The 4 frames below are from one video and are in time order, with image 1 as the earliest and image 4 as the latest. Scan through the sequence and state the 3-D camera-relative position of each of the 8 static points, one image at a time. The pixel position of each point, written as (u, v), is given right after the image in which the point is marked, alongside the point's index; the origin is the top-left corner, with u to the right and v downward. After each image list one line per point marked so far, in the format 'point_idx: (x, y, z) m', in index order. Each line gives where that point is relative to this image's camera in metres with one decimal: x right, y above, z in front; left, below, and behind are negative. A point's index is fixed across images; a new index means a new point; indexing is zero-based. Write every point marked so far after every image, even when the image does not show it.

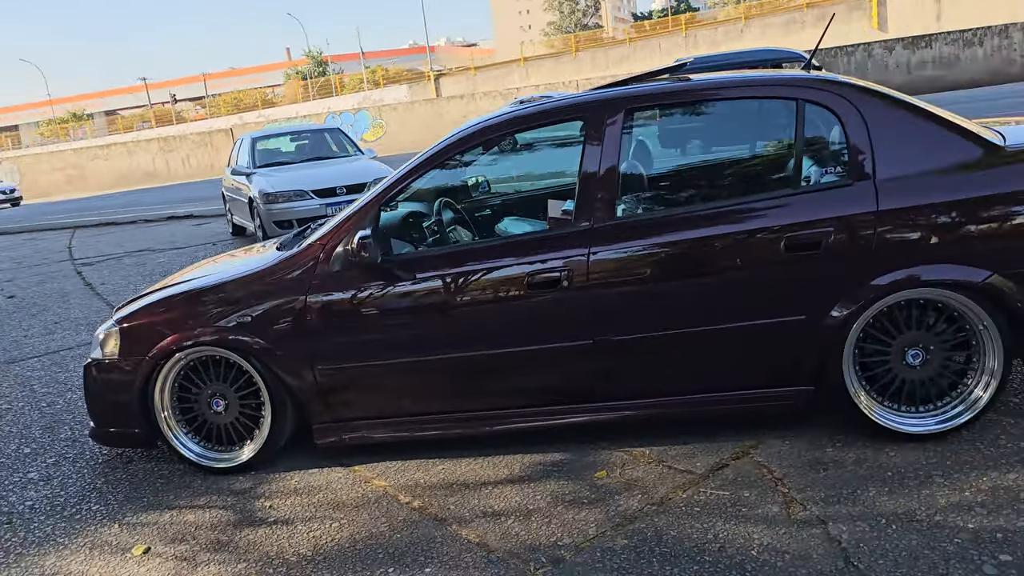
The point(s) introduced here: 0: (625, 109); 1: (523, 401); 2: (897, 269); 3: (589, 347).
0: (+0.4, +0.7, +3.2) m
1: (0.0, -0.4, +3.3) m
2: (+1.3, +0.1, +2.9) m
3: (+0.3, -0.2, +3.2) m
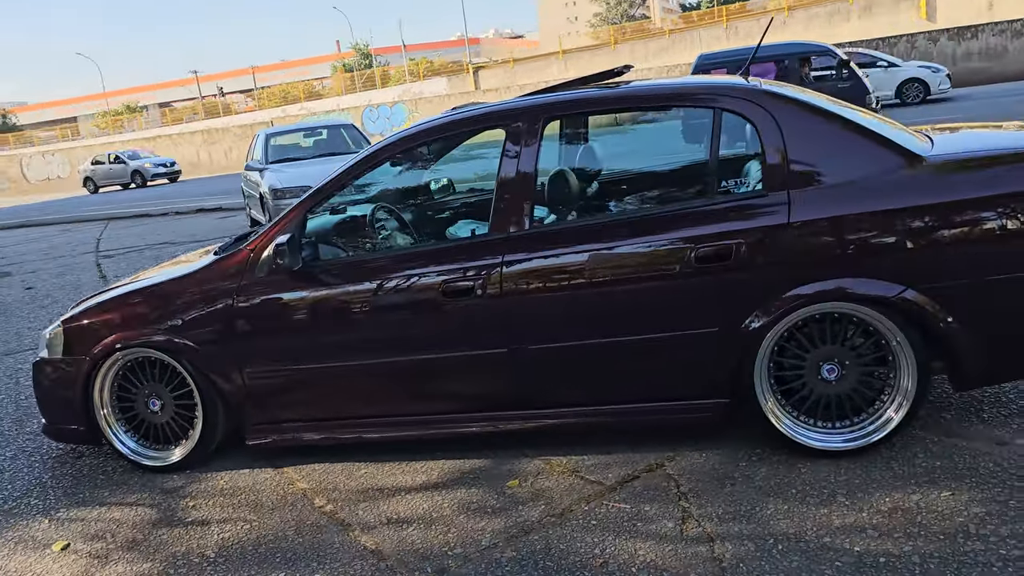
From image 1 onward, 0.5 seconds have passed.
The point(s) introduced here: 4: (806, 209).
0: (+0.1, +0.7, +3.2) m
1: (-0.3, -0.5, +3.3) m
2: (+1.0, 0.0, +2.8) m
3: (0.0, -0.2, +3.2) m
4: (+1.0, +0.3, +2.9) m
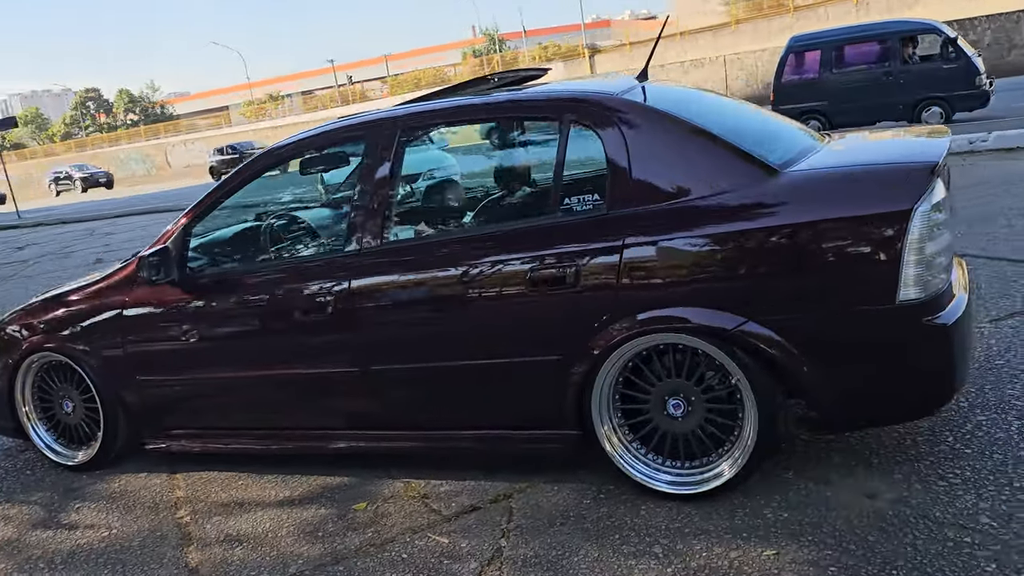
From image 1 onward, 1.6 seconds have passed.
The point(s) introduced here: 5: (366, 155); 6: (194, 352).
0: (-0.4, +0.6, +3.1) m
1: (-0.7, -0.5, +3.3) m
2: (+0.4, -0.1, +2.6) m
3: (-0.5, -0.3, +3.1) m
4: (+0.4, +0.2, +2.6) m
5: (-0.6, +0.5, +3.2) m
6: (-1.3, -0.3, +3.4) m
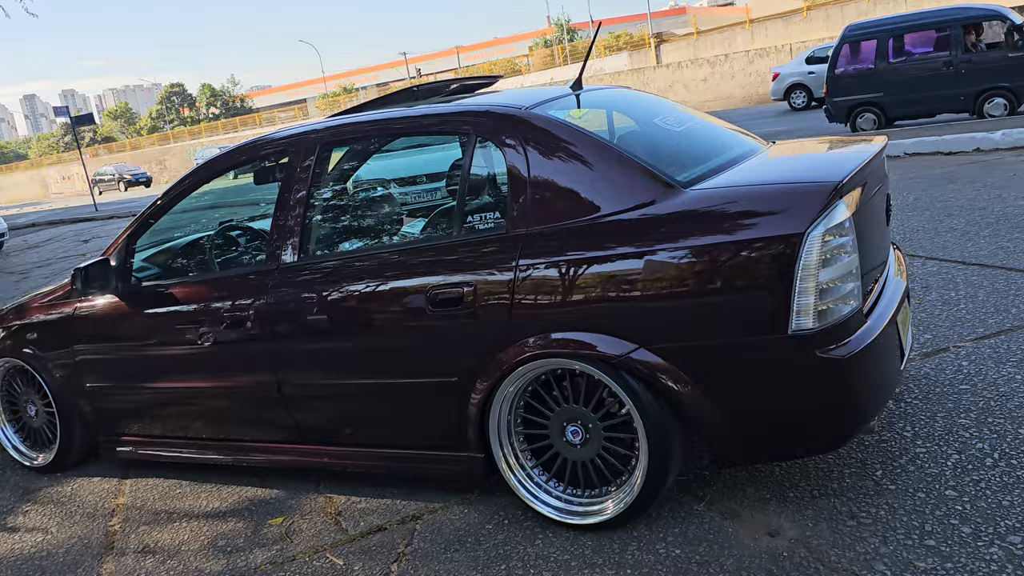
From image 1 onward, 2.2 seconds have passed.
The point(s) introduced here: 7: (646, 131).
0: (-0.6, +0.5, +3.1) m
1: (-1.0, -0.6, +3.3) m
2: (+0.1, -0.1, +2.5) m
3: (-0.8, -0.4, +3.1) m
4: (+0.1, +0.1, +2.5) m
5: (-0.9, +0.4, +3.2) m
6: (-1.5, -0.3, +3.4) m
7: (+0.4, +0.6, +3.1) m
